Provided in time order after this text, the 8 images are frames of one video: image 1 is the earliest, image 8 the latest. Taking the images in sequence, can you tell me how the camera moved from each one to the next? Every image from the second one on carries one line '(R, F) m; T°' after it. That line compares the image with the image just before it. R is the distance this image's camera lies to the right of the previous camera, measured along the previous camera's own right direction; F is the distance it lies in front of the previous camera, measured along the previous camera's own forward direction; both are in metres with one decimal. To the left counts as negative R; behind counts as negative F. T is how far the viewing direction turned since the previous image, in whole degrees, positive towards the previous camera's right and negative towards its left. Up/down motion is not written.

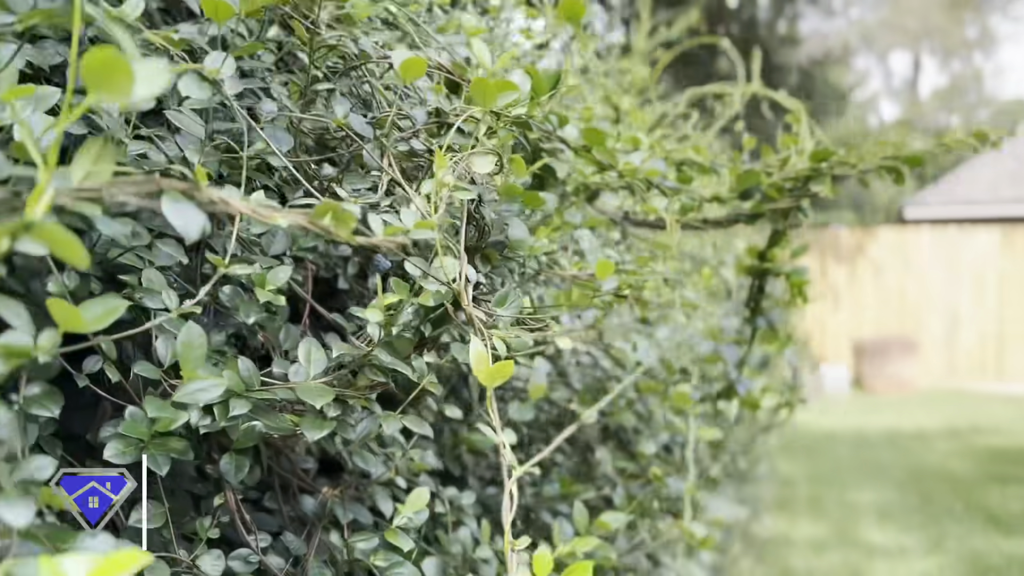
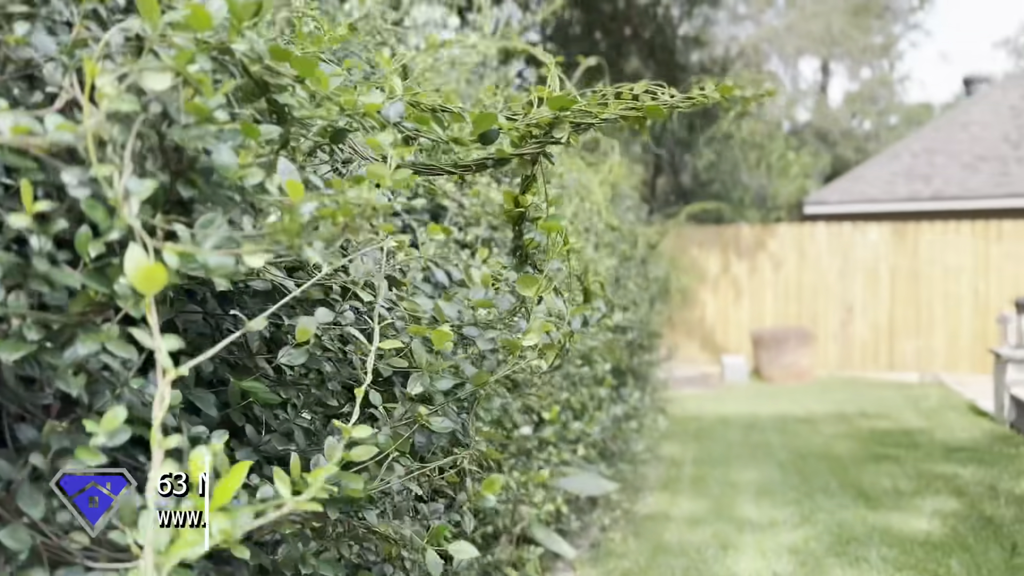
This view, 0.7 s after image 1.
(+0.2, 0.0) m; +5°
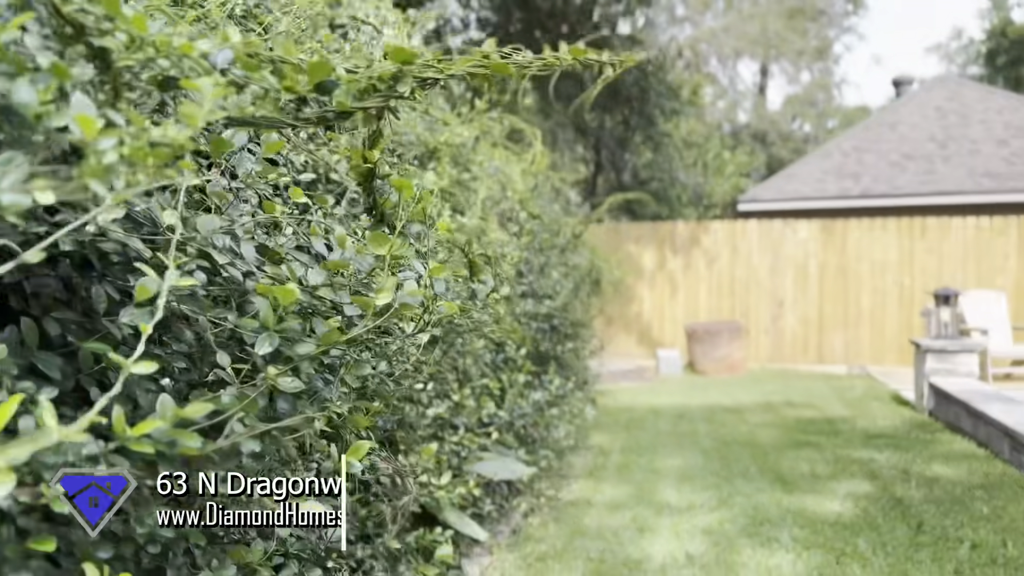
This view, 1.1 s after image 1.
(+0.1, 0.0) m; +3°
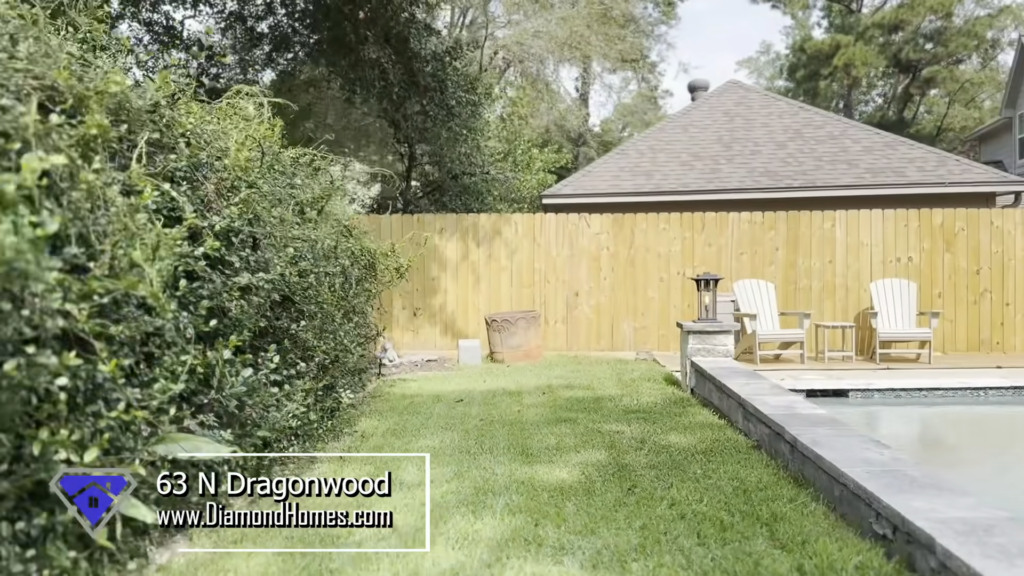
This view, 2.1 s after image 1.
(+0.5, 0.0) m; +10°
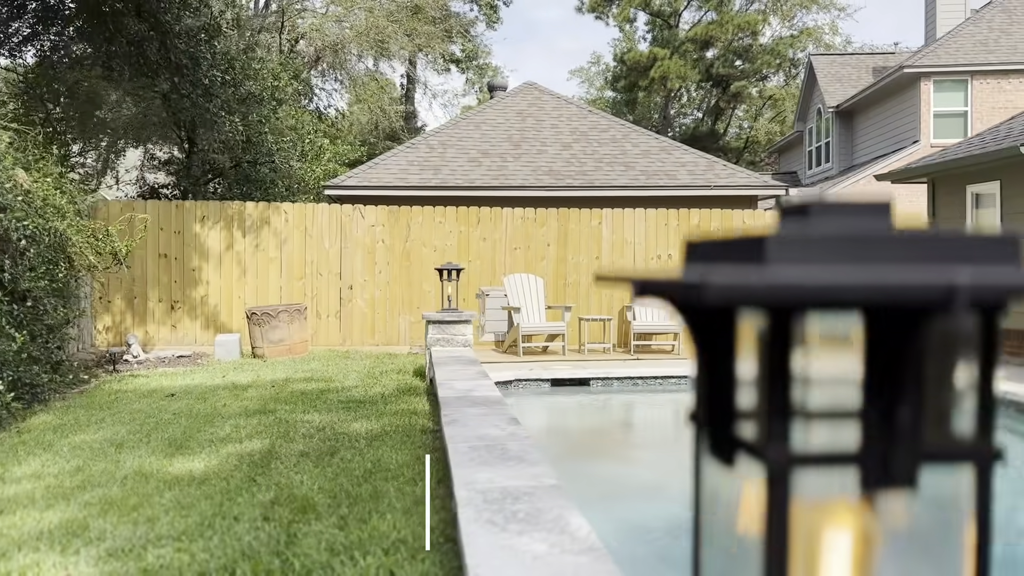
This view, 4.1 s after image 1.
(+0.9, 0.0) m; +10°
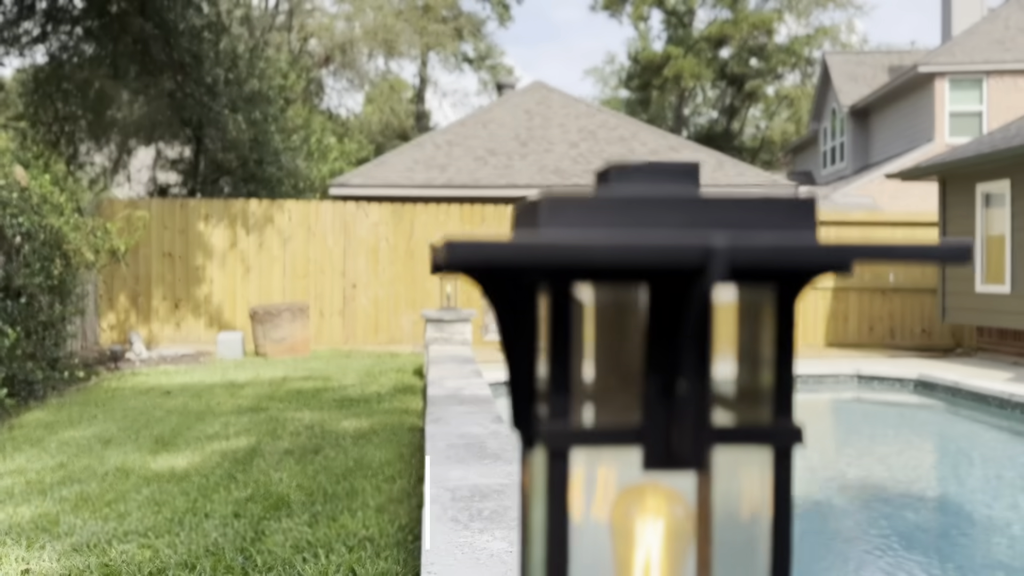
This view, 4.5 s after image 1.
(+0.1, 0.0) m; -1°
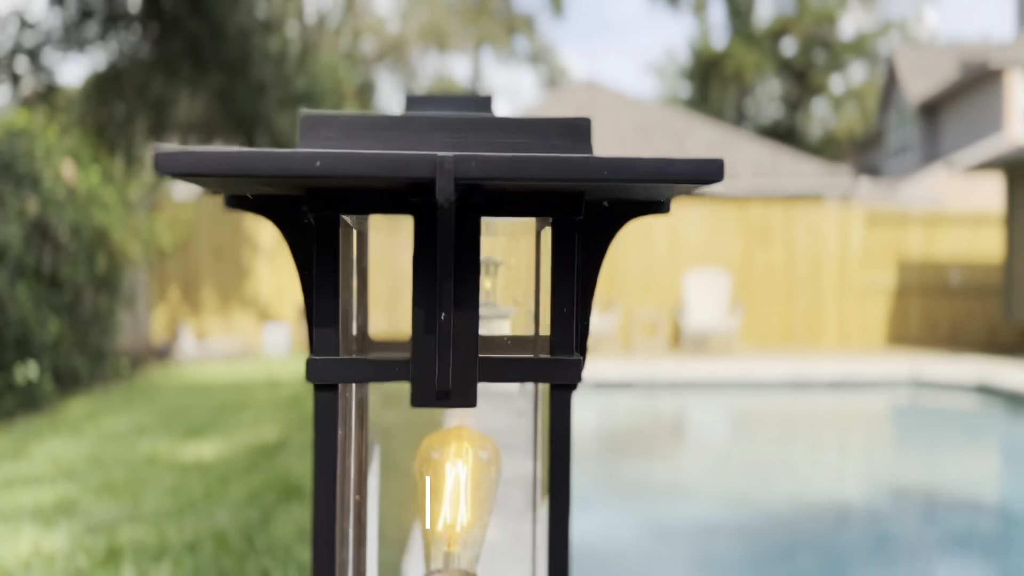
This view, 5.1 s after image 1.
(+0.1, 0.0) m; -4°
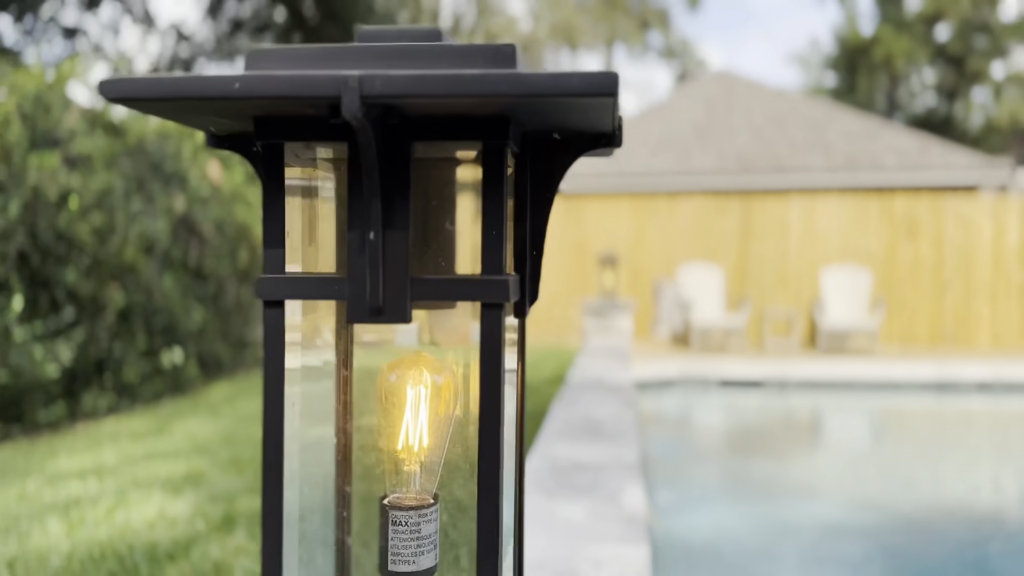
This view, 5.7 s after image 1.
(+0.1, 0.0) m; -9°
